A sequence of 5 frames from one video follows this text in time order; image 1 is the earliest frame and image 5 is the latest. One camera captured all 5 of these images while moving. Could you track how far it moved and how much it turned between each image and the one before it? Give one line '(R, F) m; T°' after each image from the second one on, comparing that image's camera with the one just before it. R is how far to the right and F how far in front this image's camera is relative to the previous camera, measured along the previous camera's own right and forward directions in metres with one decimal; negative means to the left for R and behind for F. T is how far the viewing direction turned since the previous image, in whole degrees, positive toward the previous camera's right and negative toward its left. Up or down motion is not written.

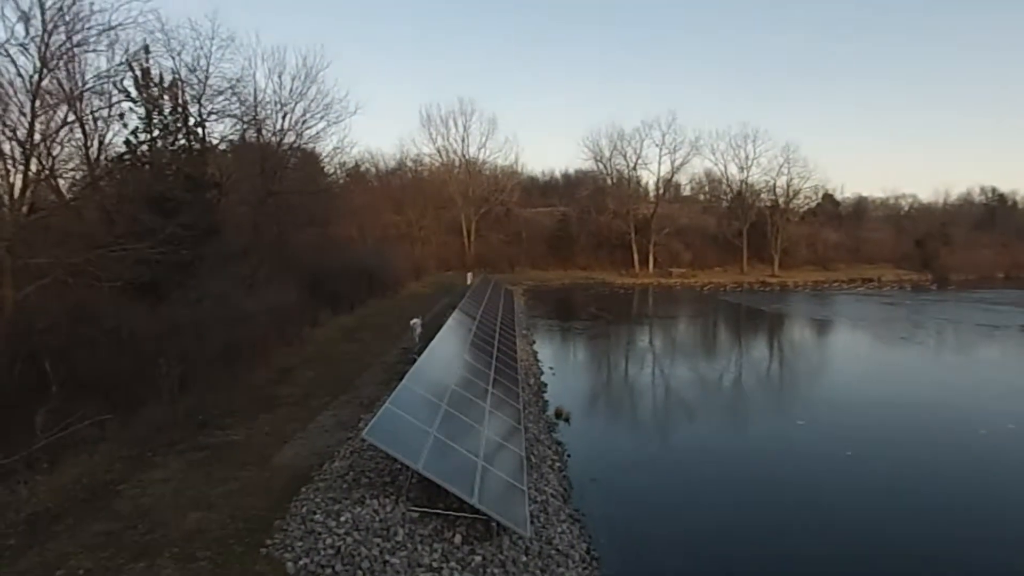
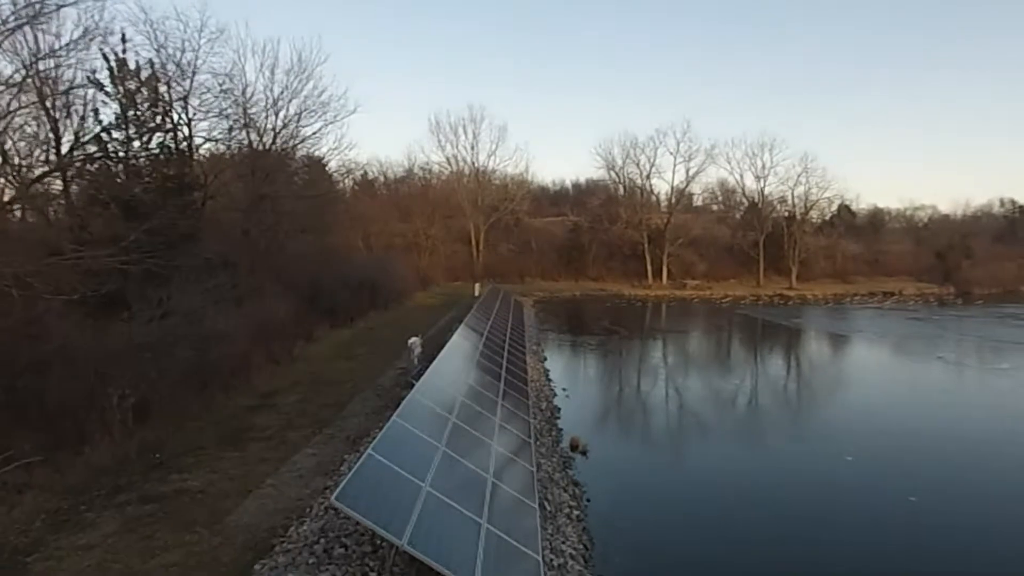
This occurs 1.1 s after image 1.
(0.0, +1.4) m; -1°
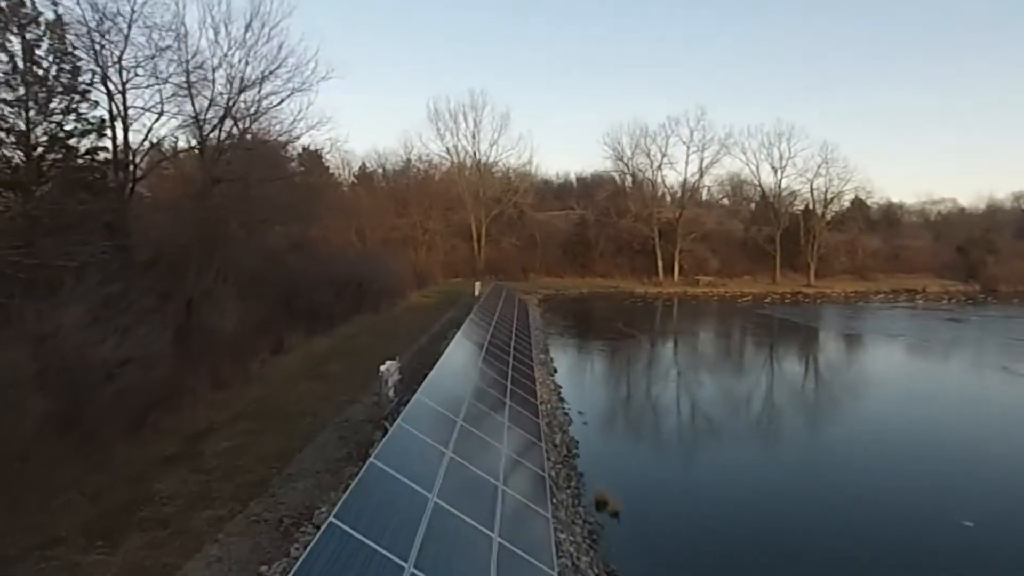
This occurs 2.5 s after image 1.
(-0.1, +2.8) m; 0°
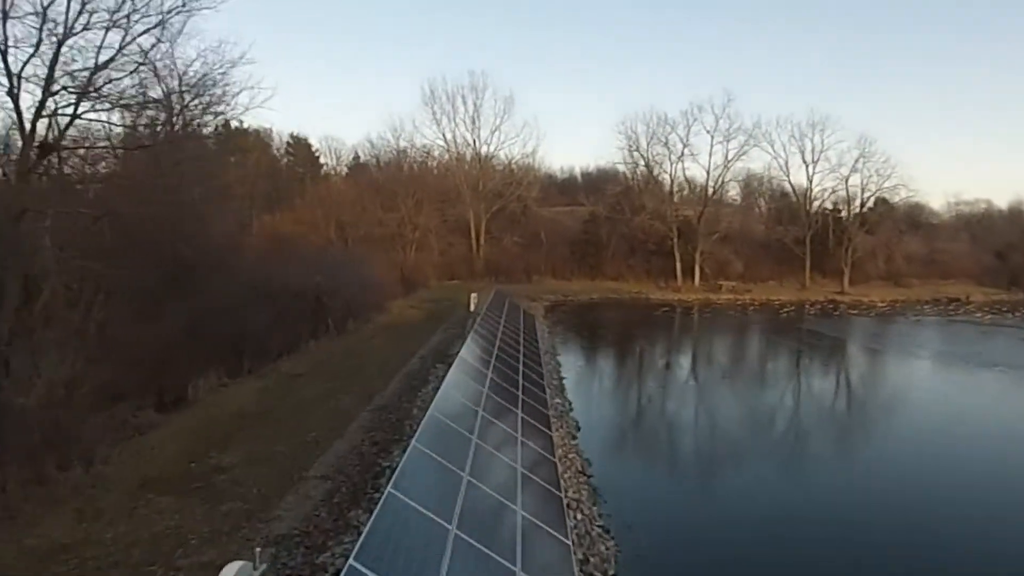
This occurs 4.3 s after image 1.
(-0.2, +5.1) m; 0°
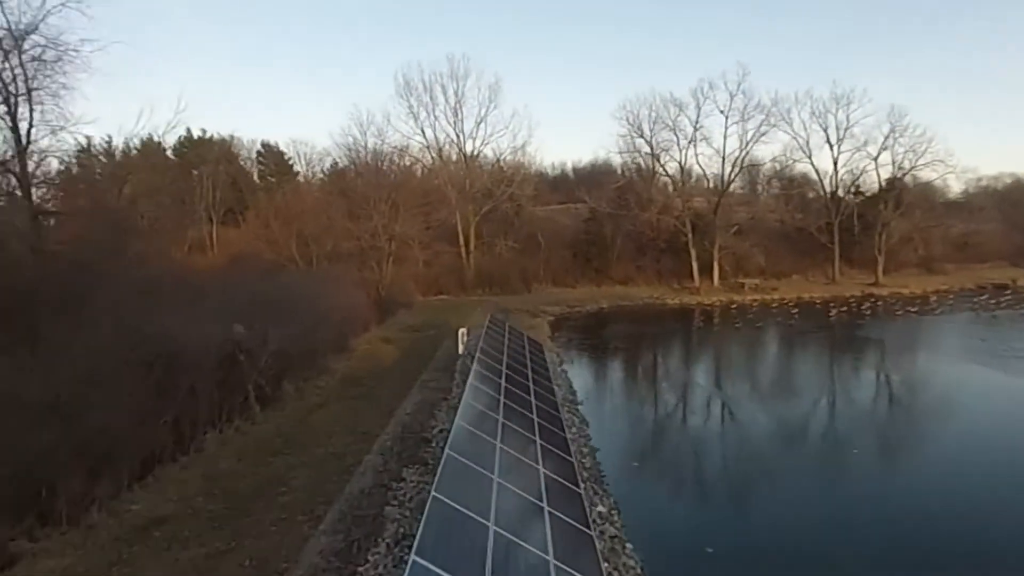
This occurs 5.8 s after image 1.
(-0.1, +5.4) m; +1°
